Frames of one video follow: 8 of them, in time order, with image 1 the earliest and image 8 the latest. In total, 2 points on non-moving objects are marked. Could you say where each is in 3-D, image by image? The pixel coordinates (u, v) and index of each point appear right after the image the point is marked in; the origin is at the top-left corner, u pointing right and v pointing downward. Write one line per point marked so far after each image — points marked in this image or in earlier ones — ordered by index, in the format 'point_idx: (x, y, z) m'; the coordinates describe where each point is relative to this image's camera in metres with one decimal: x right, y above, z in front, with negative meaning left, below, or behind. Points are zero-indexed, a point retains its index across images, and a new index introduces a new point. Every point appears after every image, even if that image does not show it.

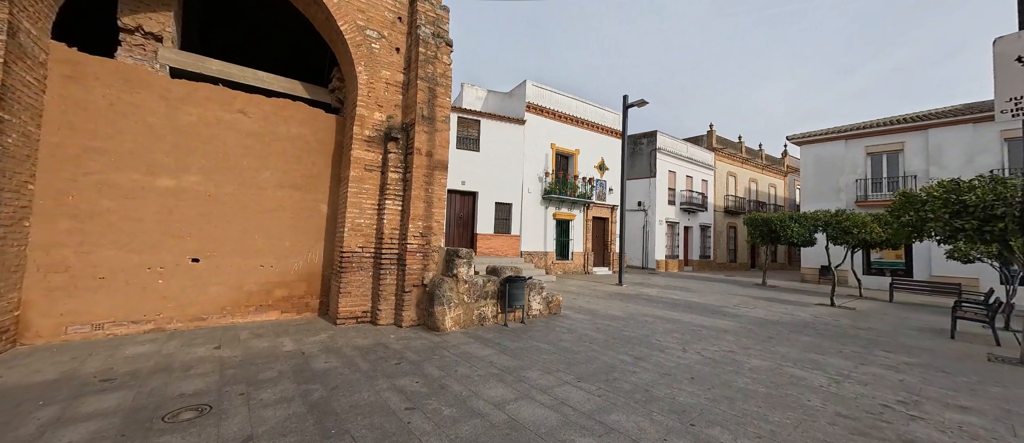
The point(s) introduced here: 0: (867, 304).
0: (+11.4, -2.7, +11.8) m
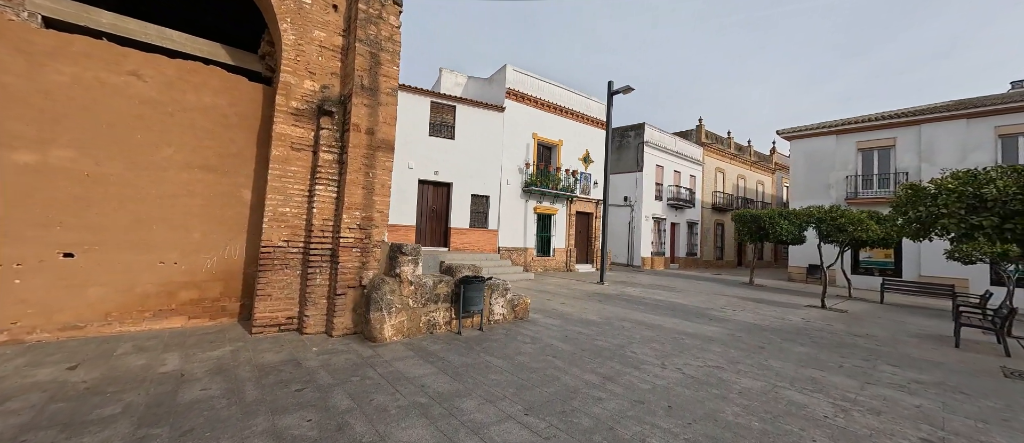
0: (+10.6, -2.6, +11.2) m
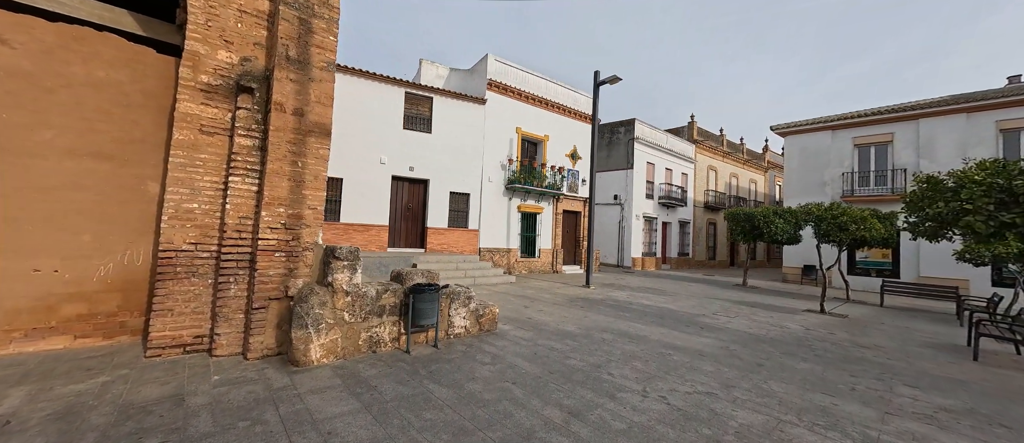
0: (+10.0, -2.6, +10.6) m
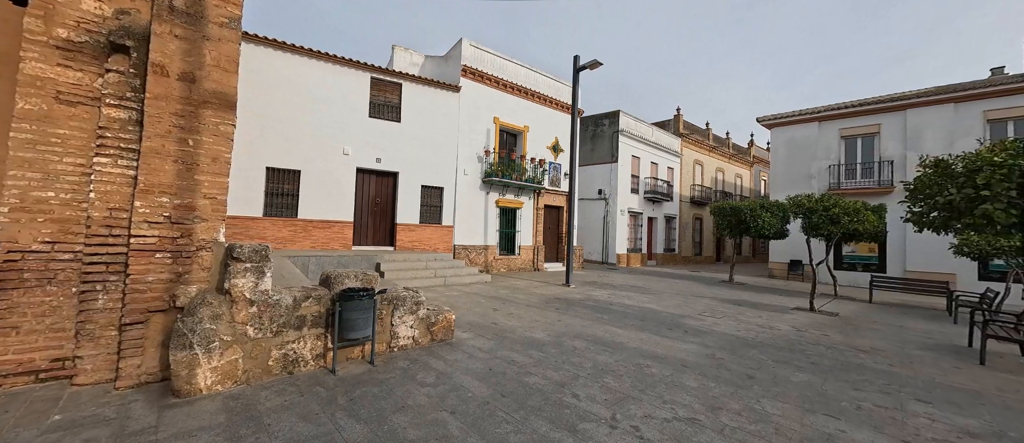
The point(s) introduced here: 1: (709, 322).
0: (+9.3, -2.4, +10.2) m
1: (+3.9, -2.0, +7.2) m
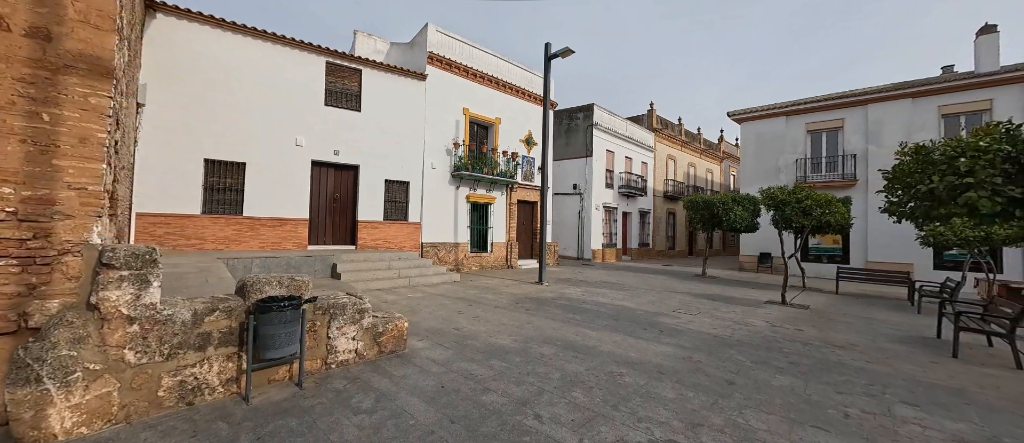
0: (+8.5, -2.2, +10.2) m
1: (+3.2, -1.8, +6.9) m
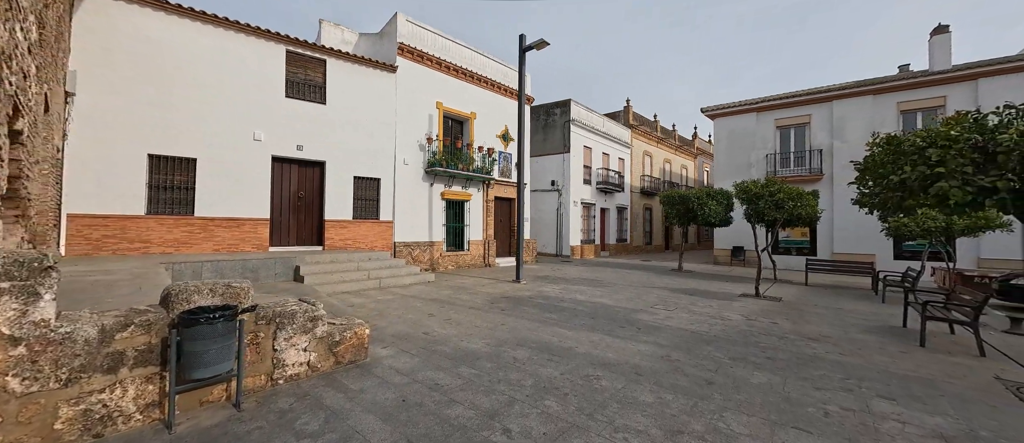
0: (+7.8, -2.0, +10.4) m
1: (+2.8, -1.7, +6.8) m
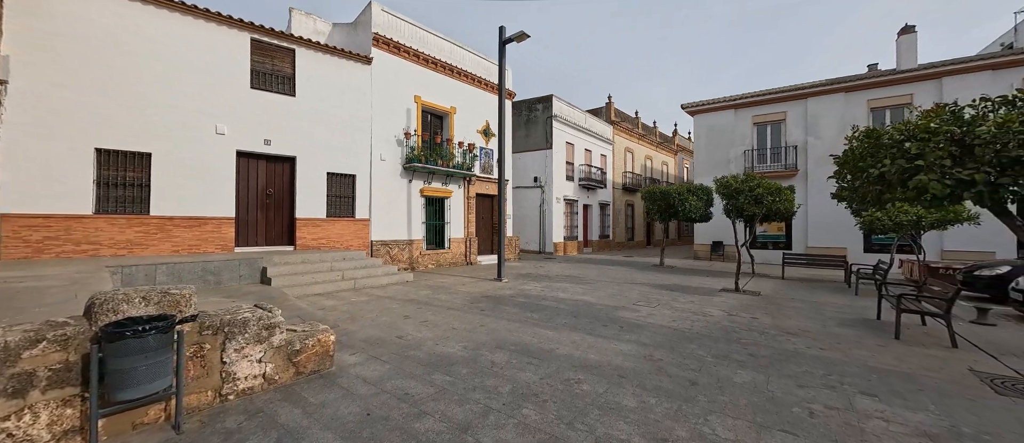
0: (+7.3, -1.8, +10.5) m
1: (+2.4, -1.7, +6.7) m
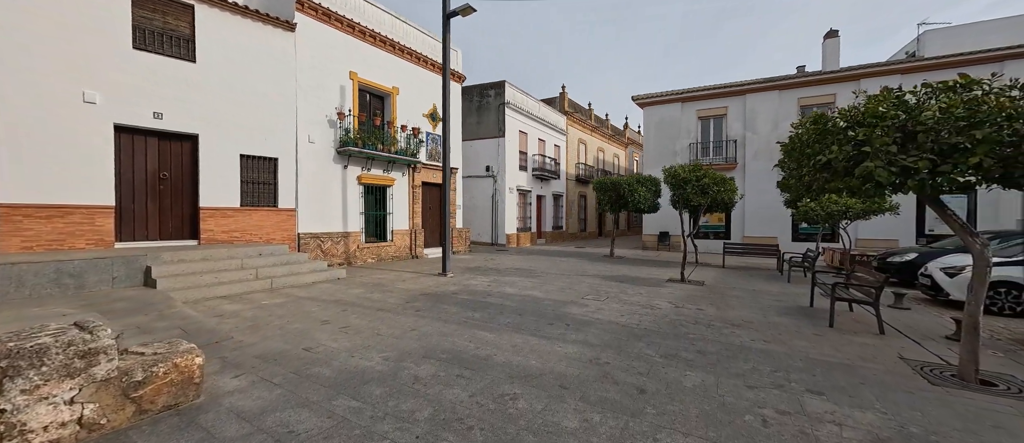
0: (+5.8, -1.6, +10.7) m
1: (+1.4, -1.5, +6.4) m
